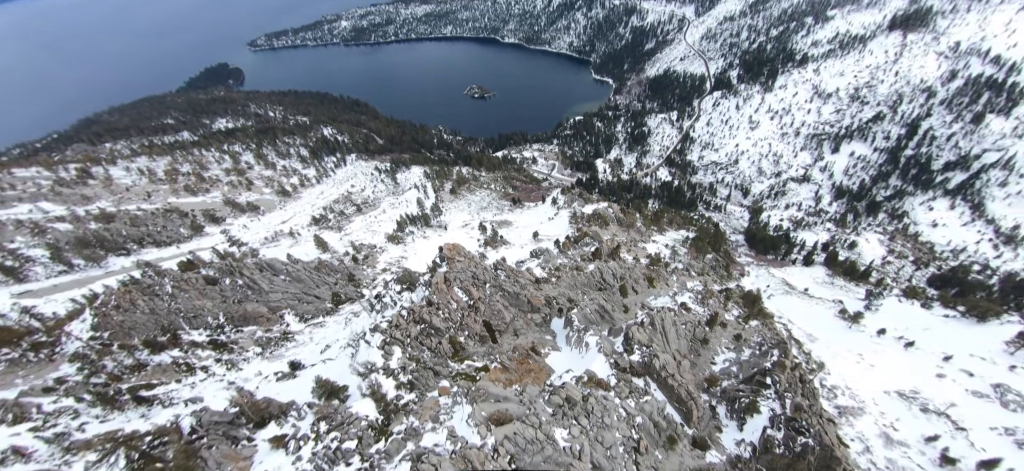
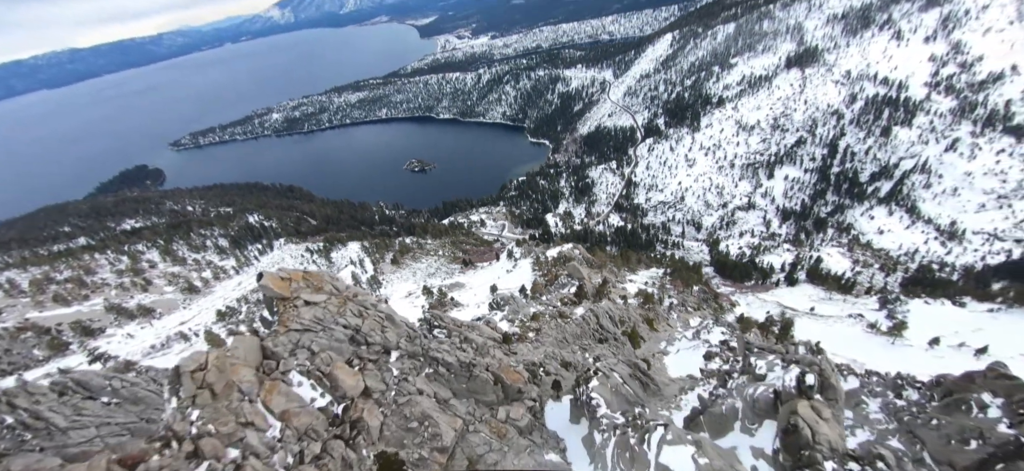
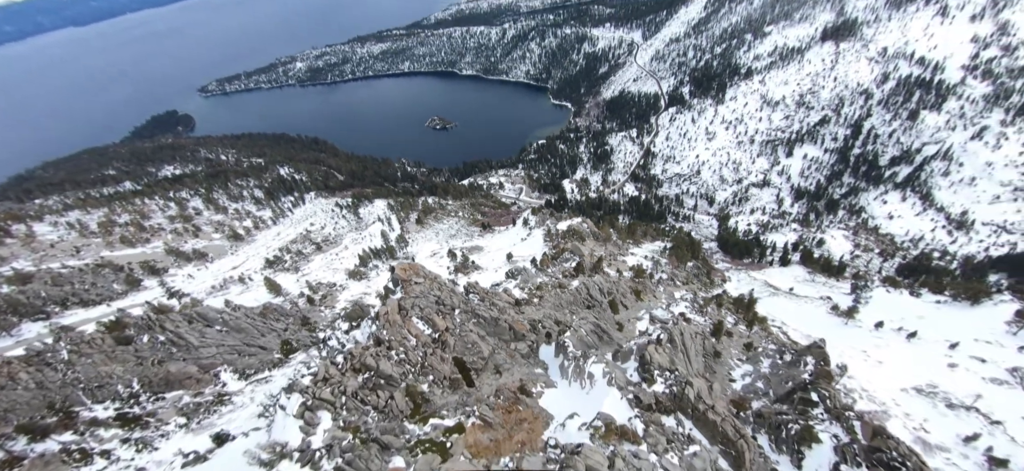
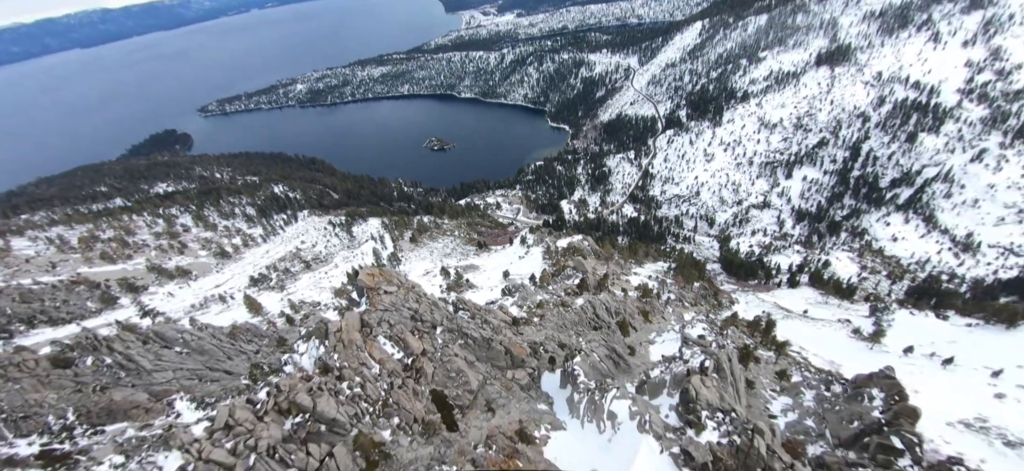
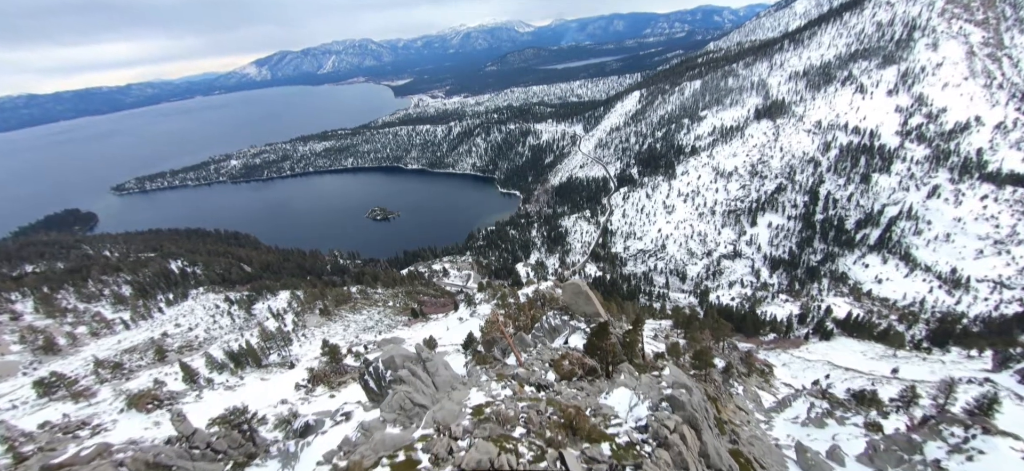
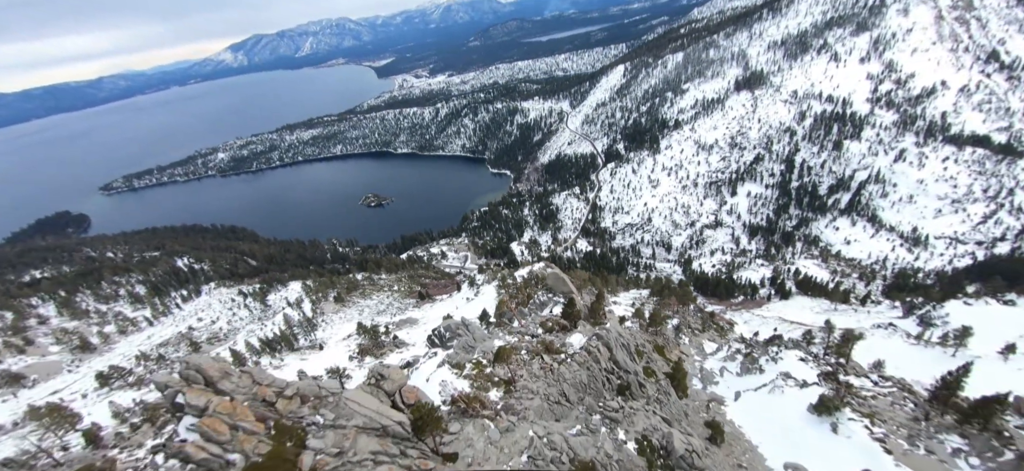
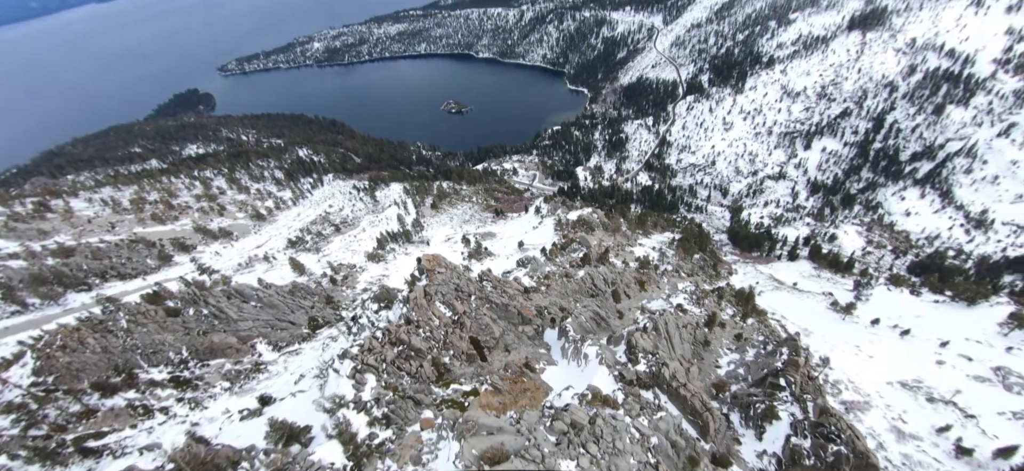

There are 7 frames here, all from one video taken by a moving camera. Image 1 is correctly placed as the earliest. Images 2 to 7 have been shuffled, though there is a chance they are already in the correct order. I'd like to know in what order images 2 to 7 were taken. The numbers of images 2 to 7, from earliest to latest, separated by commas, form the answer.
7, 3, 4, 2, 6, 5
